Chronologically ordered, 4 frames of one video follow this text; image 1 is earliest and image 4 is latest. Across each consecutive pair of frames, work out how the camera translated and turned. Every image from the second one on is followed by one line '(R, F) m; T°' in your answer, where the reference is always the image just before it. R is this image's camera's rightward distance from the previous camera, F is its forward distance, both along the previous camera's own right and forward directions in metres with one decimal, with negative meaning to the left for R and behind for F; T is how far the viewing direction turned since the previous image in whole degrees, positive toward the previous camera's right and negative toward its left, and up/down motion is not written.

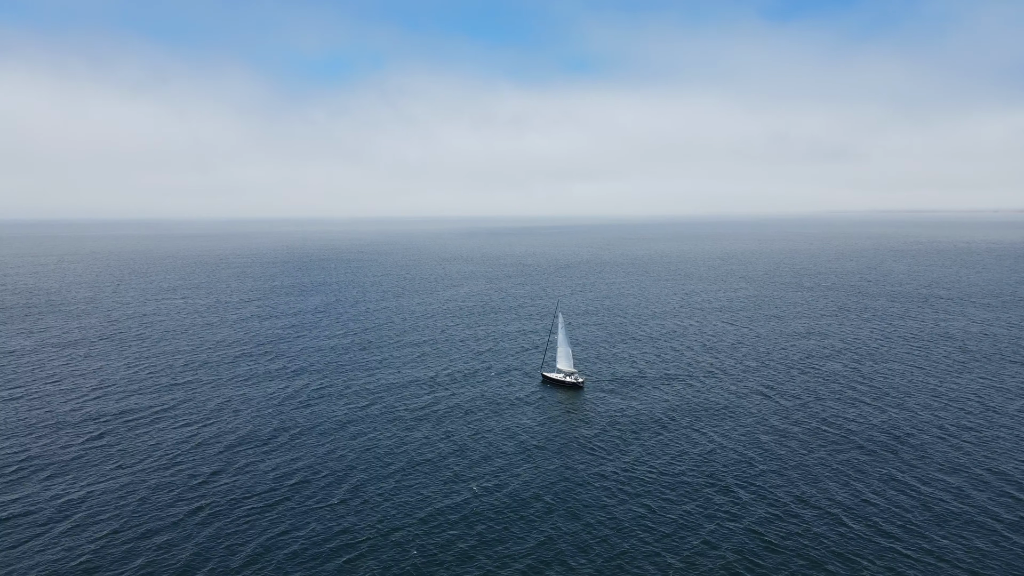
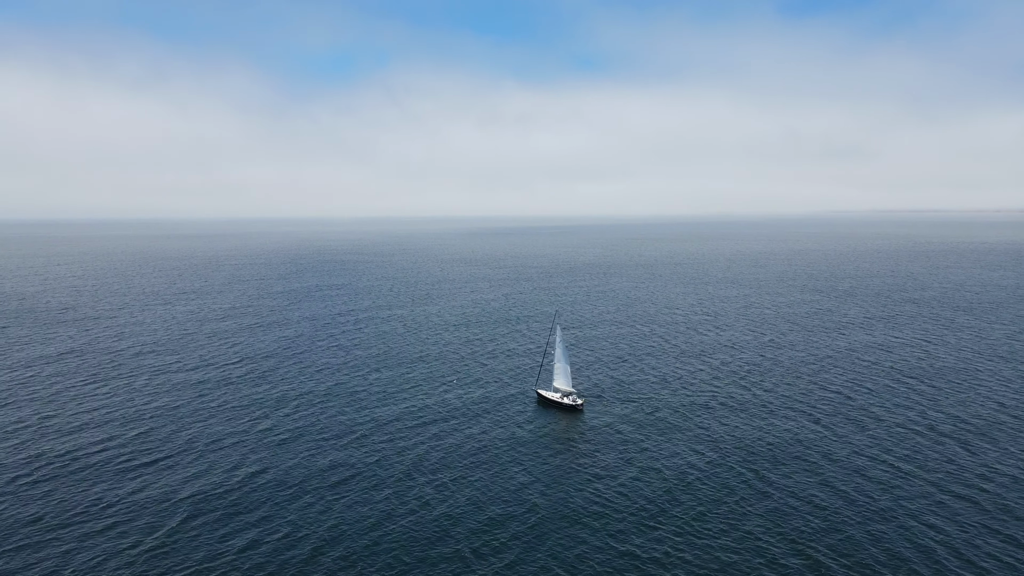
(-0.4, +6.2) m; 0°
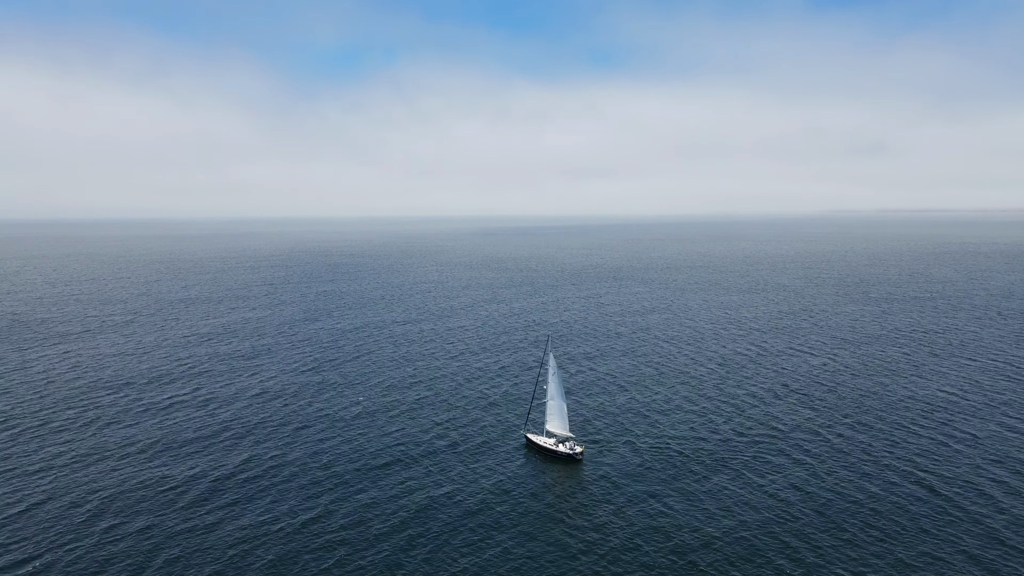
(+2.5, +10.0) m; -1°
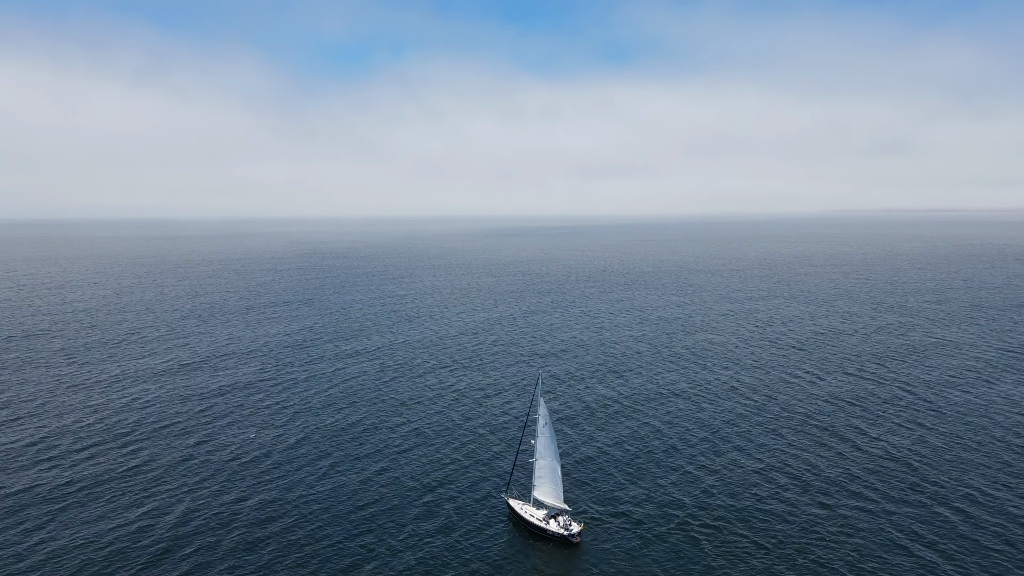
(+2.2, +10.1) m; -1°
